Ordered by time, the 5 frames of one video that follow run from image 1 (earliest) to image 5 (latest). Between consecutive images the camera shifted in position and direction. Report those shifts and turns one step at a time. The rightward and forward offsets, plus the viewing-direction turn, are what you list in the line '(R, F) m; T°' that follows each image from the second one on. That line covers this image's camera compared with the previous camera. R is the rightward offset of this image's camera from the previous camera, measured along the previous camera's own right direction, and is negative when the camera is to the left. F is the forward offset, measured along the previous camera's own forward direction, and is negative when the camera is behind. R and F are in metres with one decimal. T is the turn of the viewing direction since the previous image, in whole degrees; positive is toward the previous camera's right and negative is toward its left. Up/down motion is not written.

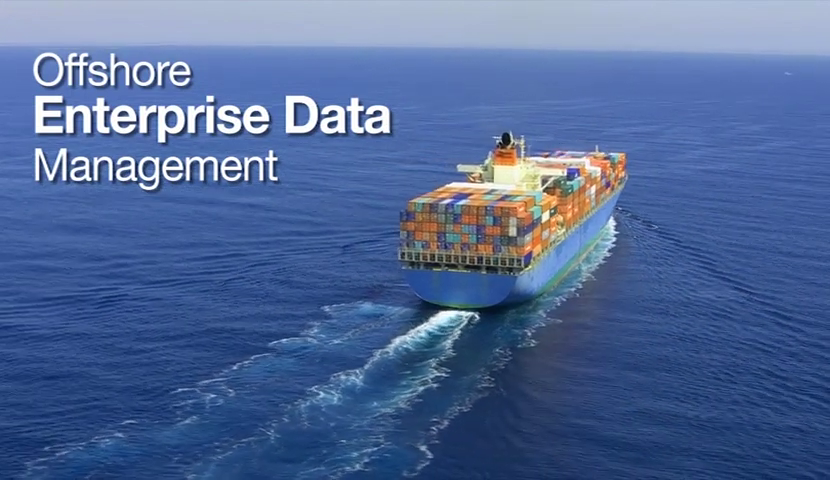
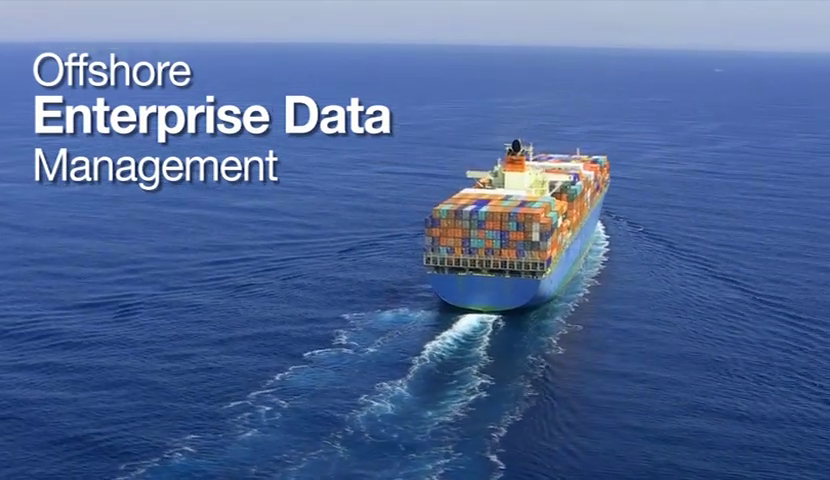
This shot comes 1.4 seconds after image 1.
(-3.1, +0.1) m; +2°
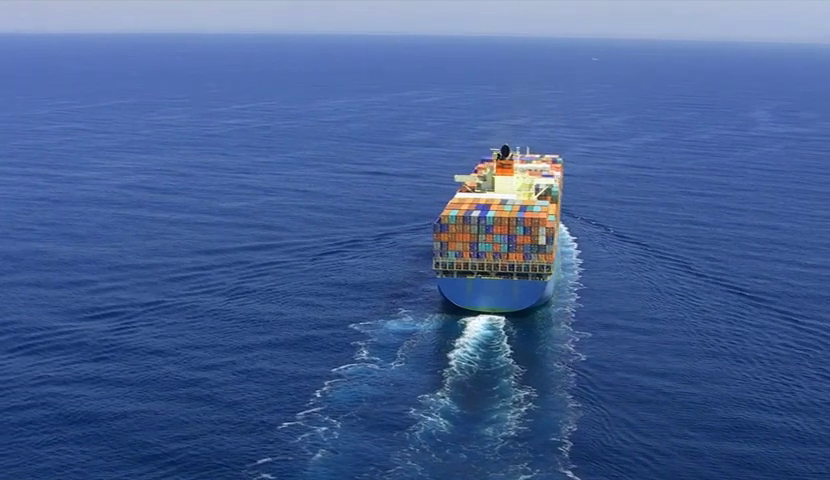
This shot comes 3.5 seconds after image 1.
(-4.2, +0.5) m; +4°
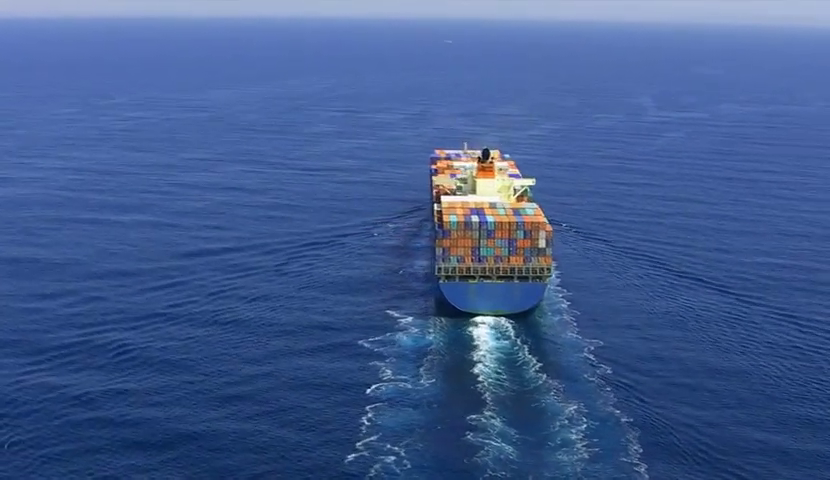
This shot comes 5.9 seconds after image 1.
(-4.7, +1.1) m; +4°
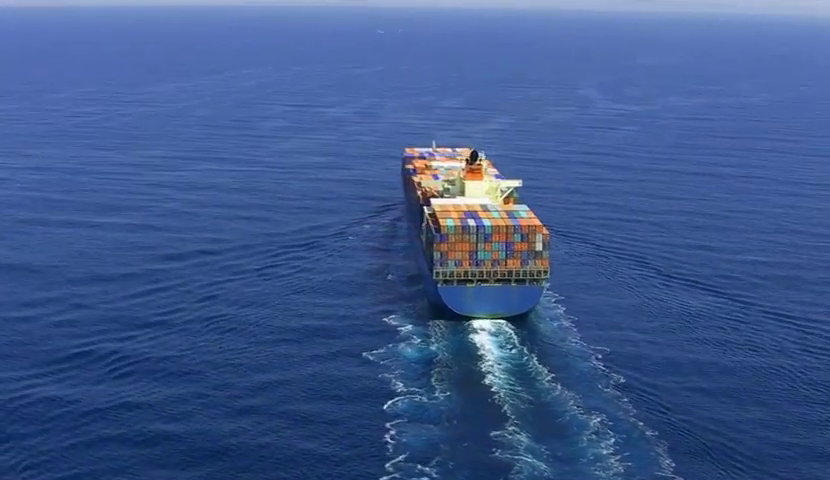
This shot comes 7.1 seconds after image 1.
(-2.3, +0.8) m; +2°
